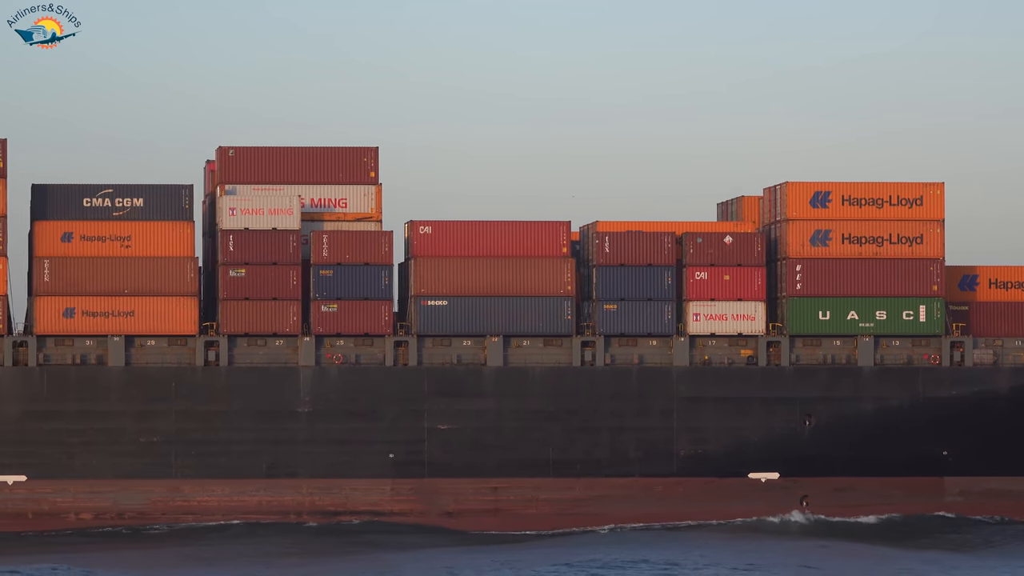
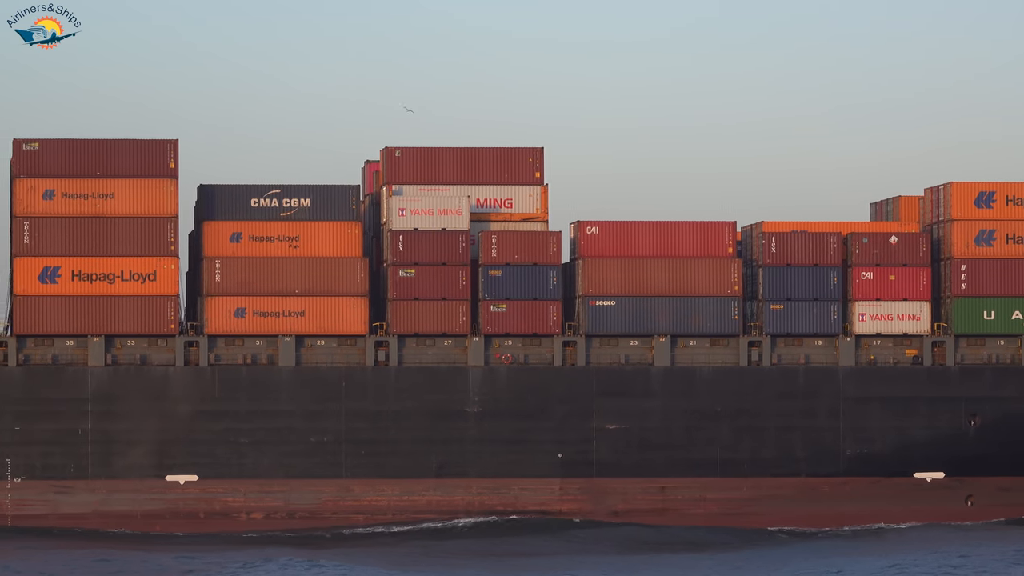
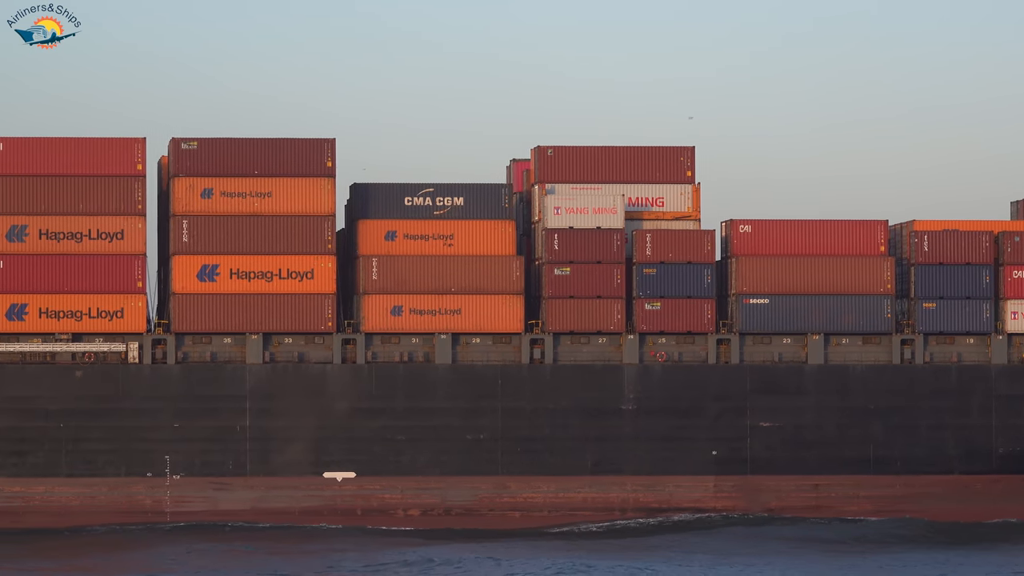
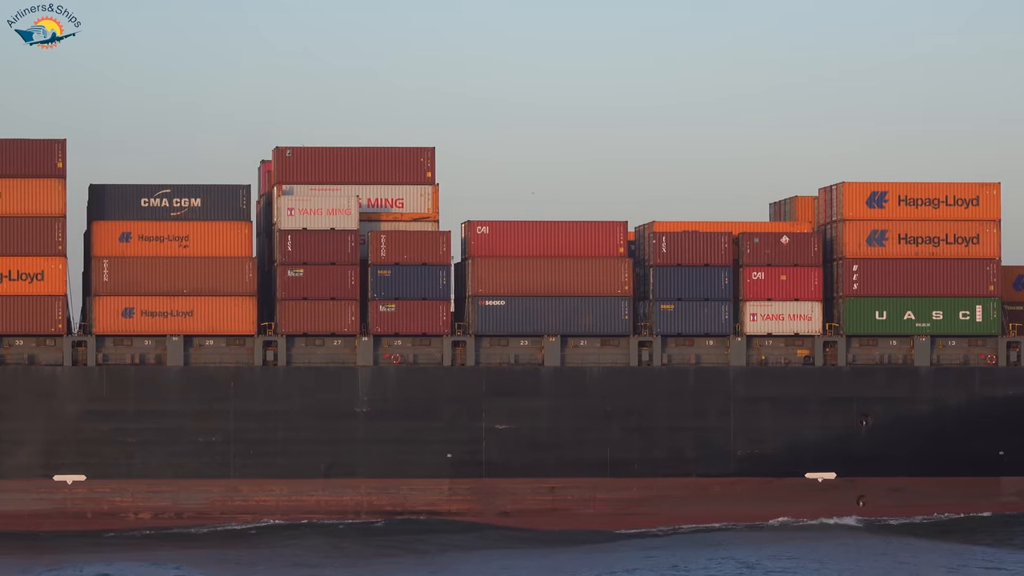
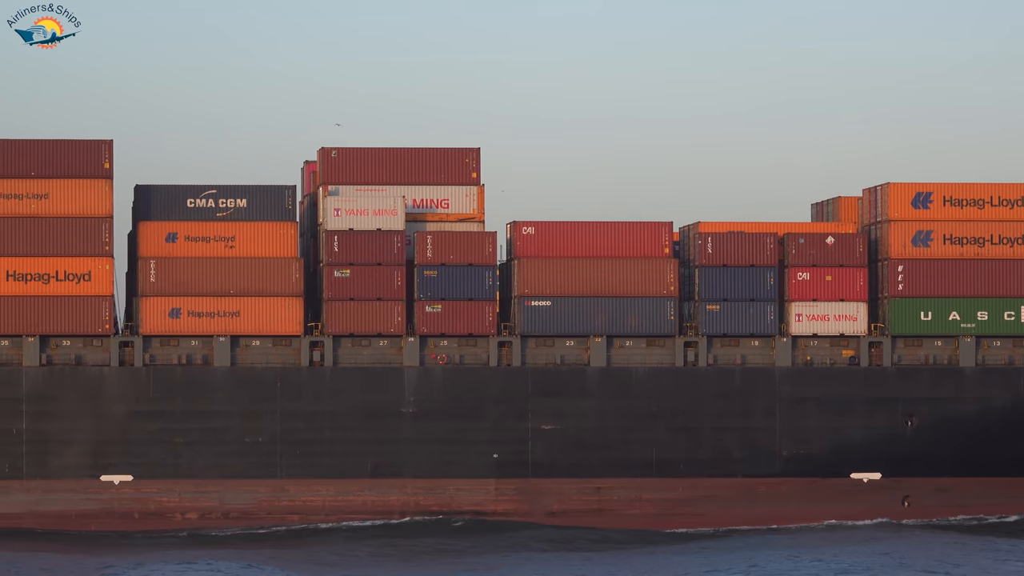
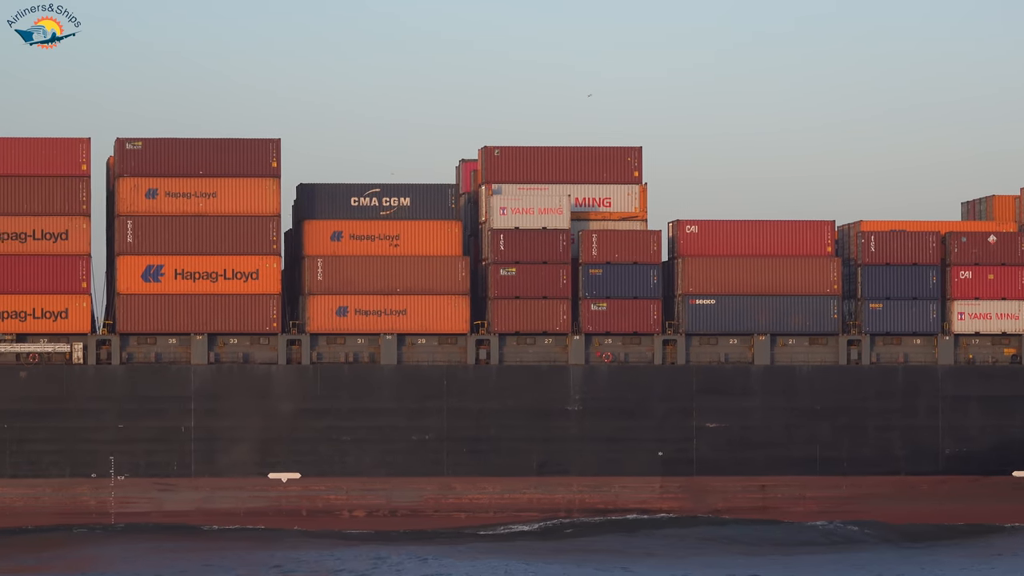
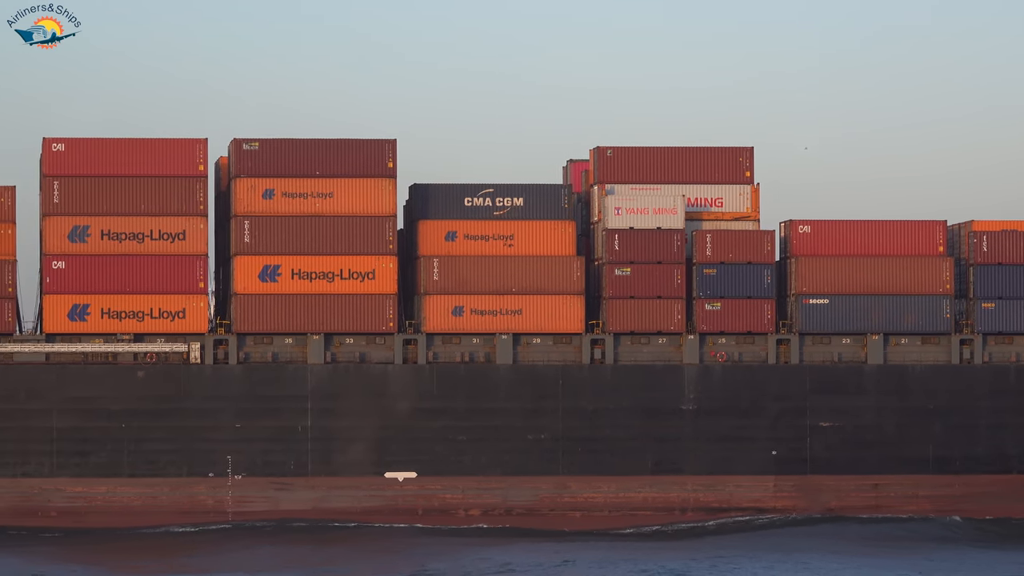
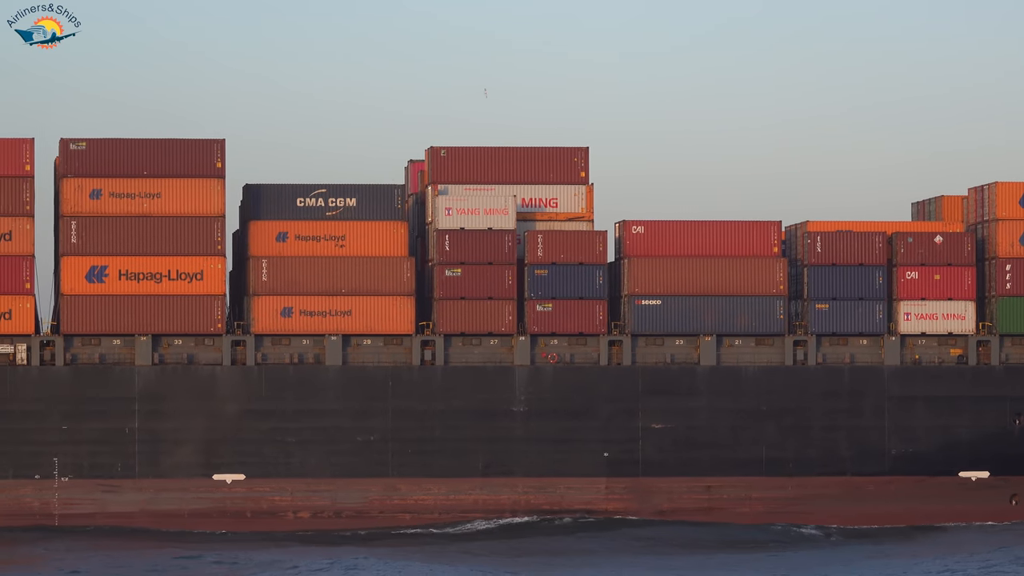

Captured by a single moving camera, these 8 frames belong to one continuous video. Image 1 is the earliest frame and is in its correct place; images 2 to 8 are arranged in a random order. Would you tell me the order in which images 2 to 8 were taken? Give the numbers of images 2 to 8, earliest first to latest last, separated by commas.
4, 5, 2, 8, 6, 3, 7
